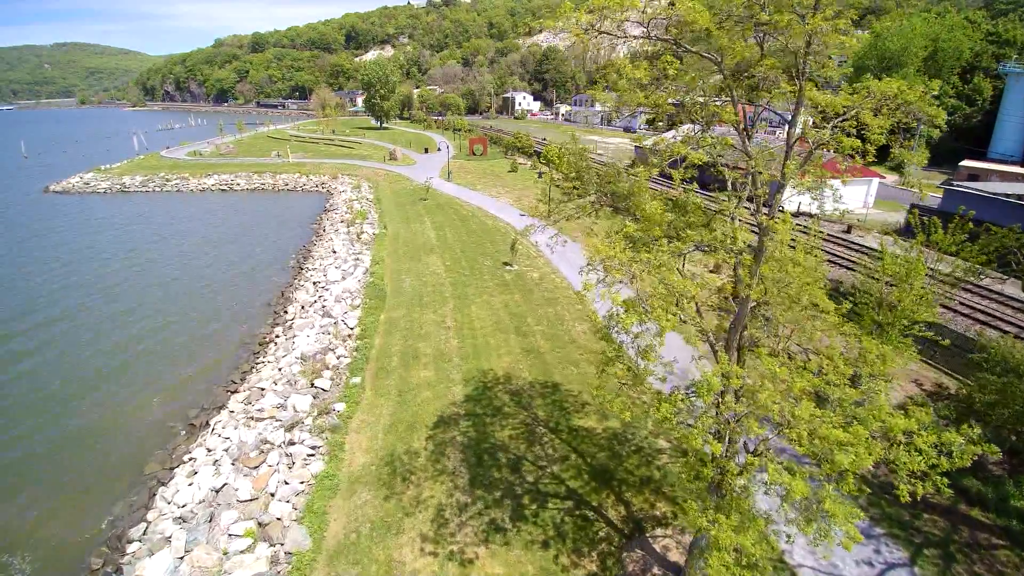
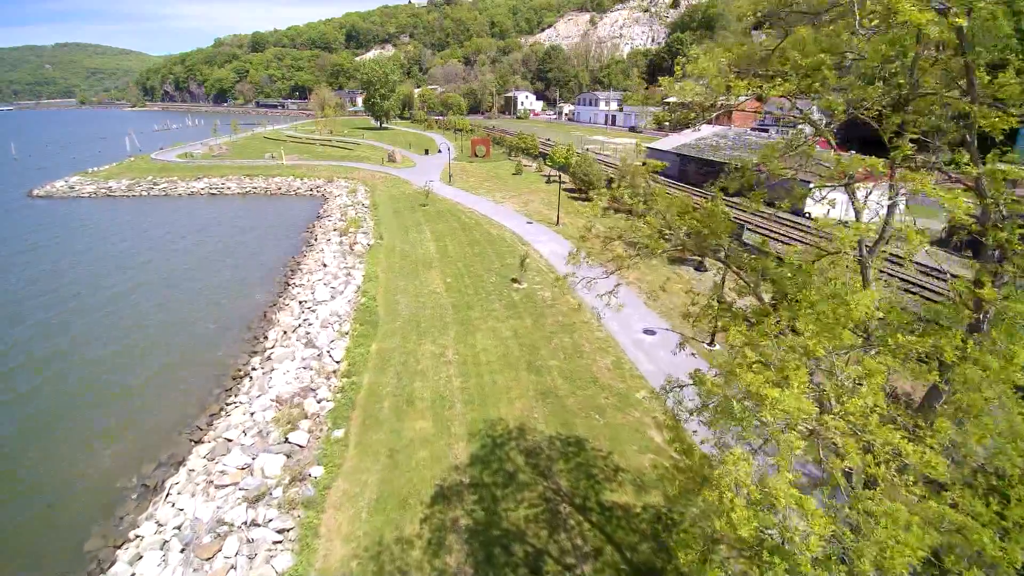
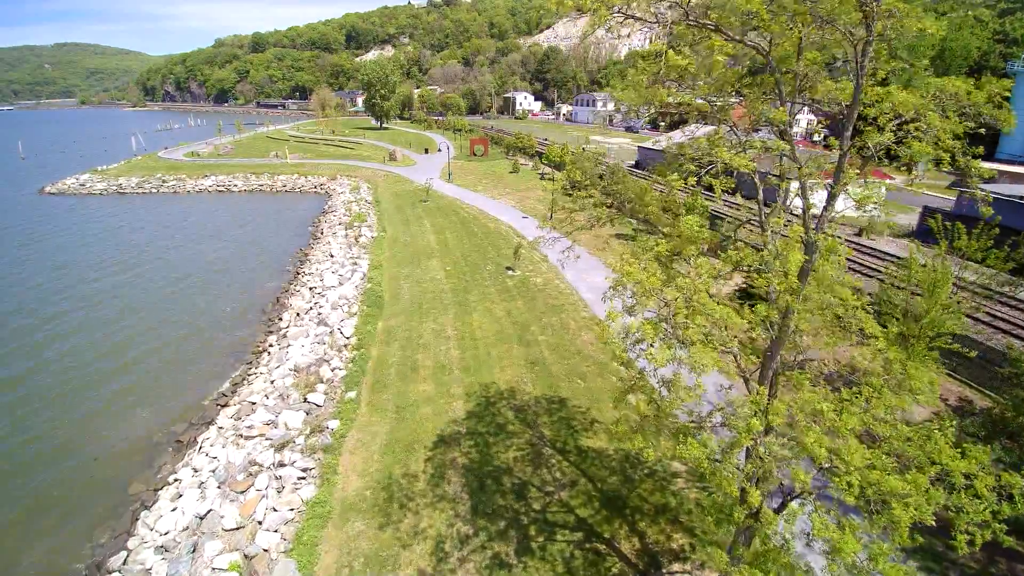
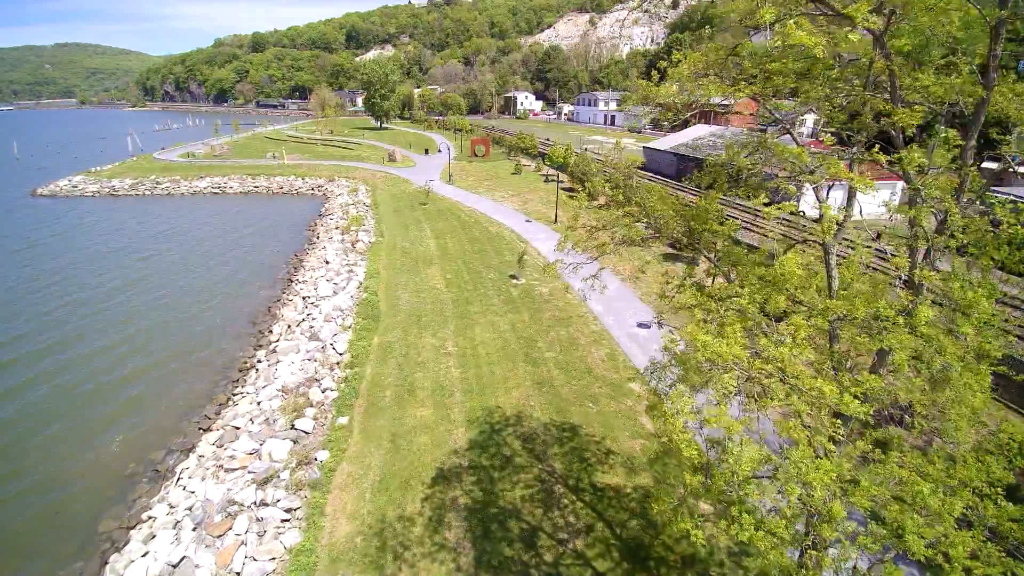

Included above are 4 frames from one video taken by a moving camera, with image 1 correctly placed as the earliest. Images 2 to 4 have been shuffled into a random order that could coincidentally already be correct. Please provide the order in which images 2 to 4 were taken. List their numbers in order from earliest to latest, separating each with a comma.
3, 4, 2
